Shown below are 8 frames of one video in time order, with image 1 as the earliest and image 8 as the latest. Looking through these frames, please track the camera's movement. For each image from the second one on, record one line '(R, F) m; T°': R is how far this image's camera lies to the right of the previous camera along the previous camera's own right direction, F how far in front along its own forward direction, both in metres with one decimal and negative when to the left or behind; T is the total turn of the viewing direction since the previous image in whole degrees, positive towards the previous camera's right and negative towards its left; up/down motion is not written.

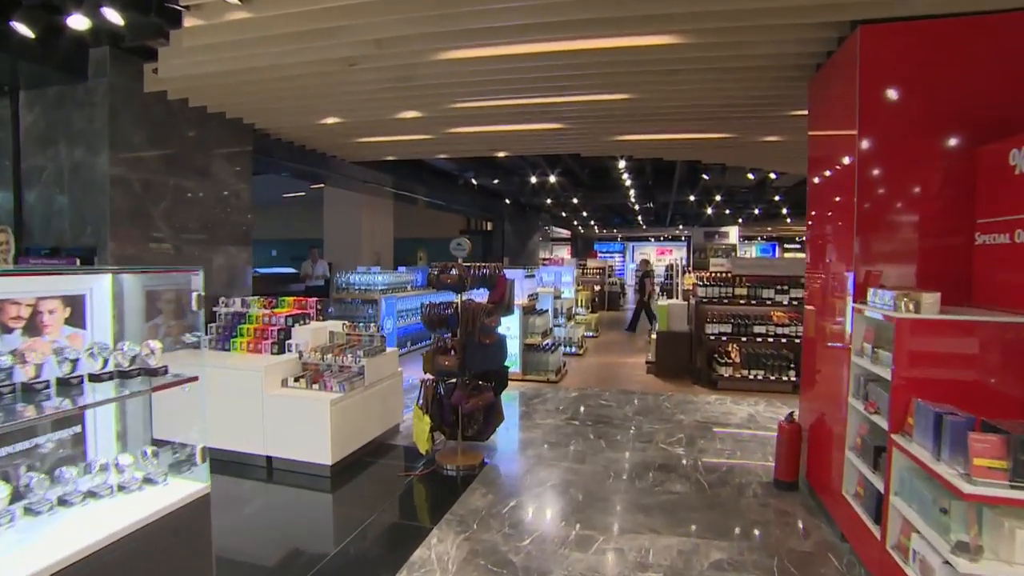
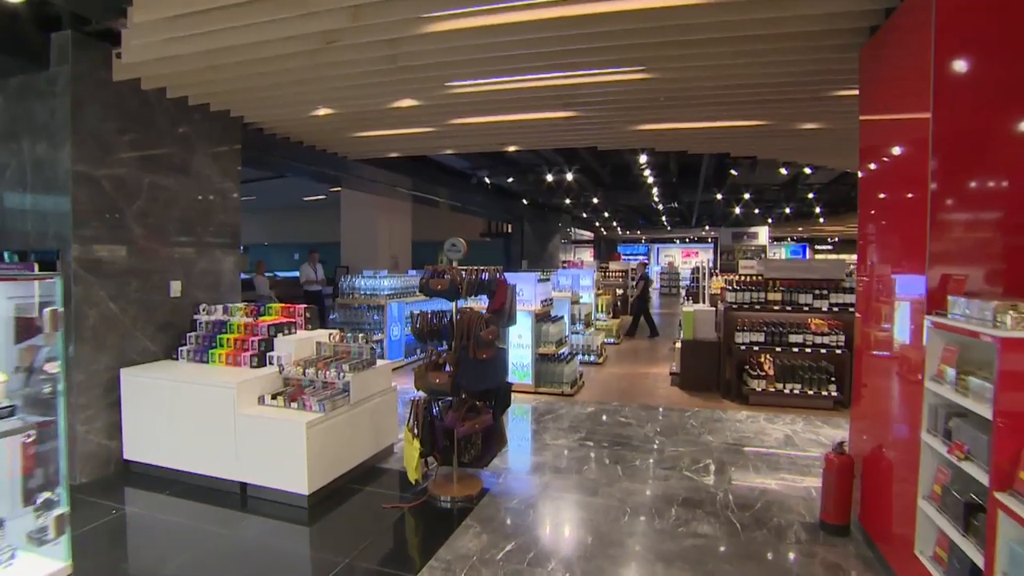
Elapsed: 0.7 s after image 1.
(+0.1, +0.5) m; -2°
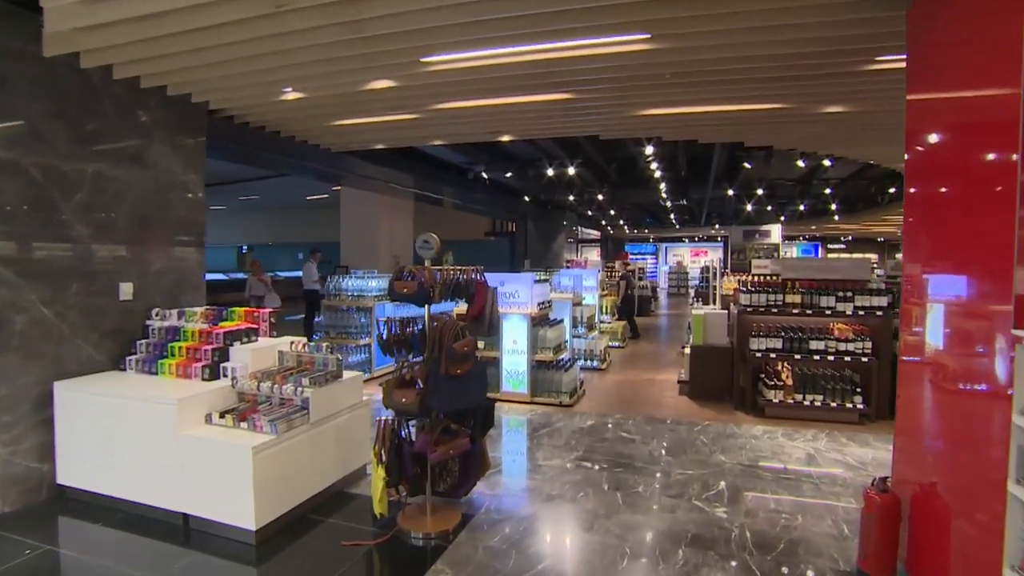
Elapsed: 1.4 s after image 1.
(+0.2, +0.5) m; -1°
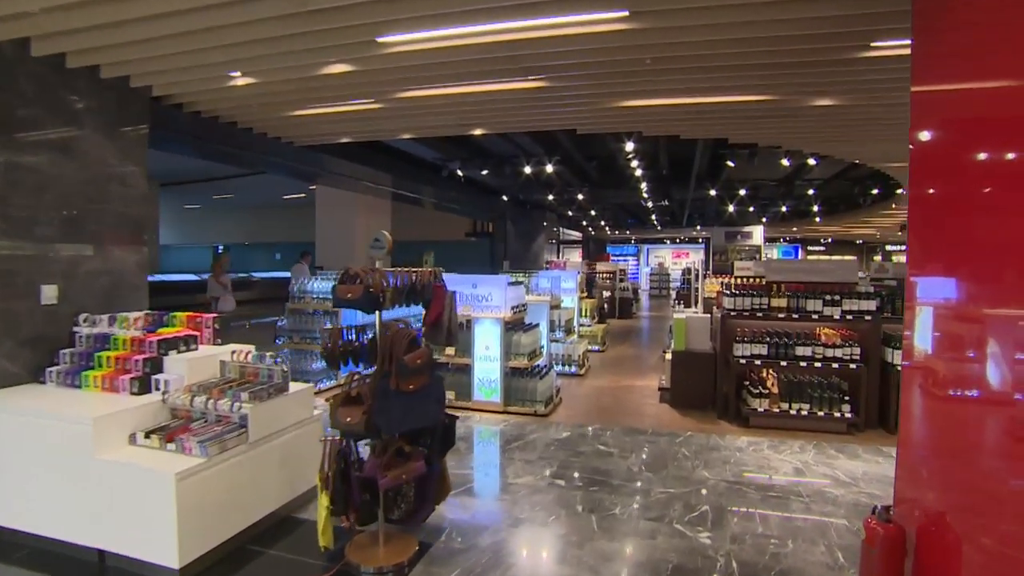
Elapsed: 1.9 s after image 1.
(+0.1, +0.4) m; +2°
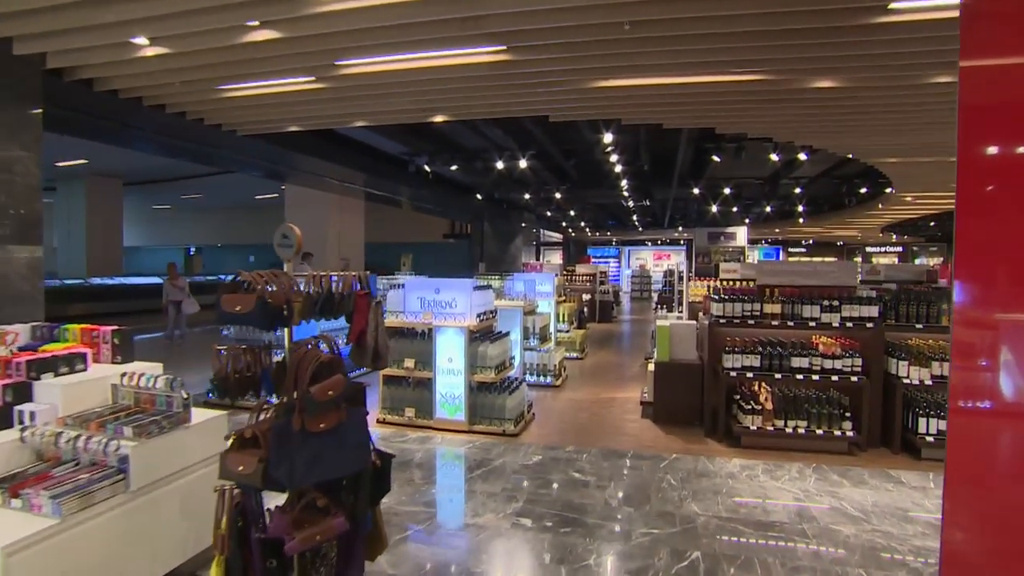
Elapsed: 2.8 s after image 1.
(+0.1, +0.6) m; +2°
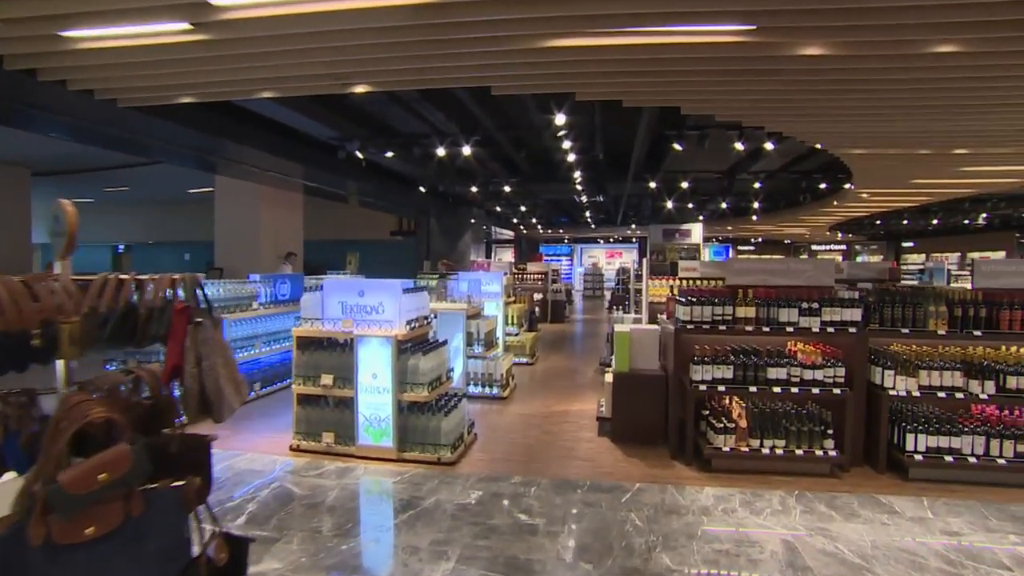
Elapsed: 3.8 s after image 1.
(+0.1, +0.8) m; +4°
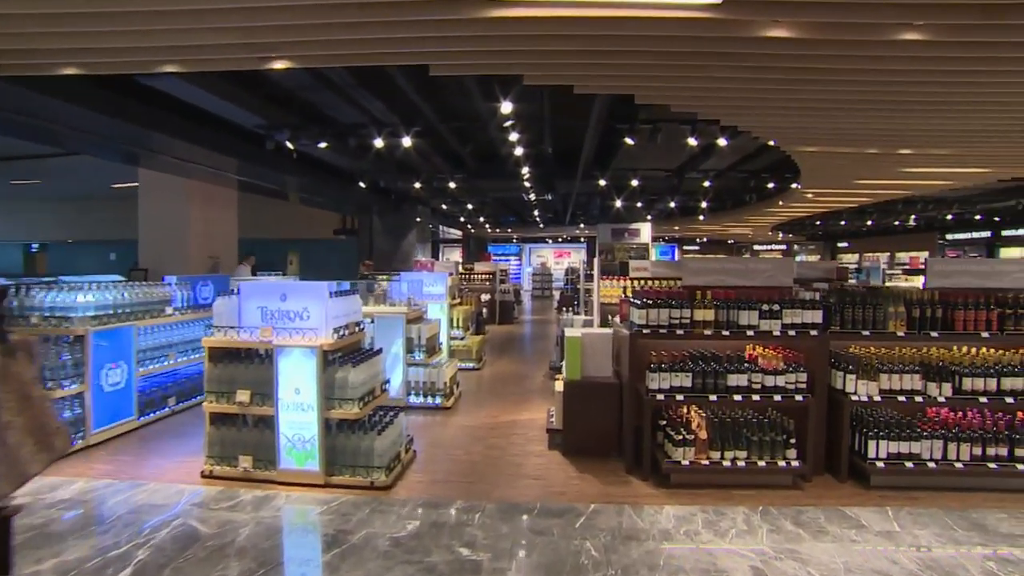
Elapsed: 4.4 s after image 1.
(0.0, +0.4) m; +5°
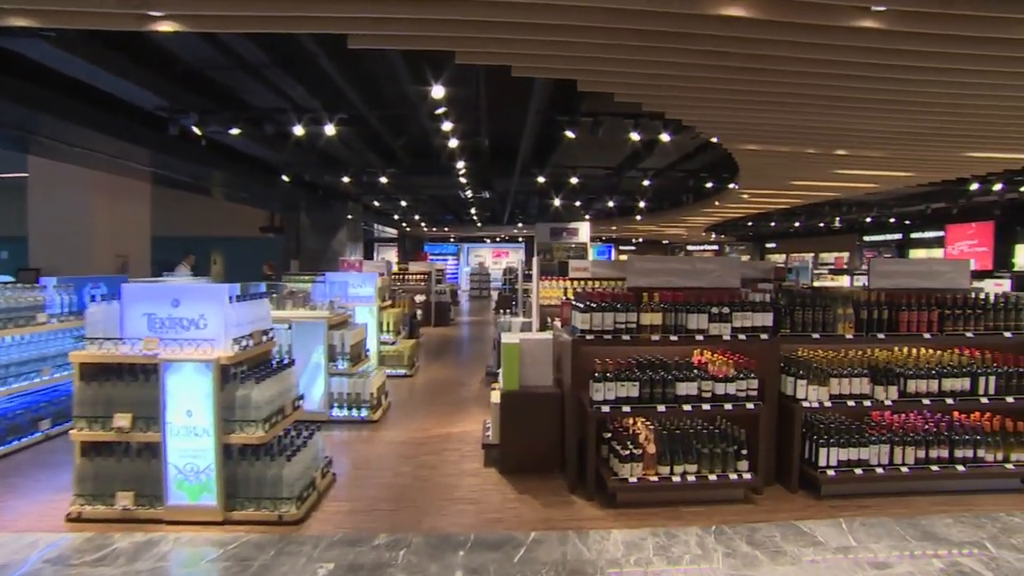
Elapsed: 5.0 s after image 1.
(0.0, +0.4) m; +6°
